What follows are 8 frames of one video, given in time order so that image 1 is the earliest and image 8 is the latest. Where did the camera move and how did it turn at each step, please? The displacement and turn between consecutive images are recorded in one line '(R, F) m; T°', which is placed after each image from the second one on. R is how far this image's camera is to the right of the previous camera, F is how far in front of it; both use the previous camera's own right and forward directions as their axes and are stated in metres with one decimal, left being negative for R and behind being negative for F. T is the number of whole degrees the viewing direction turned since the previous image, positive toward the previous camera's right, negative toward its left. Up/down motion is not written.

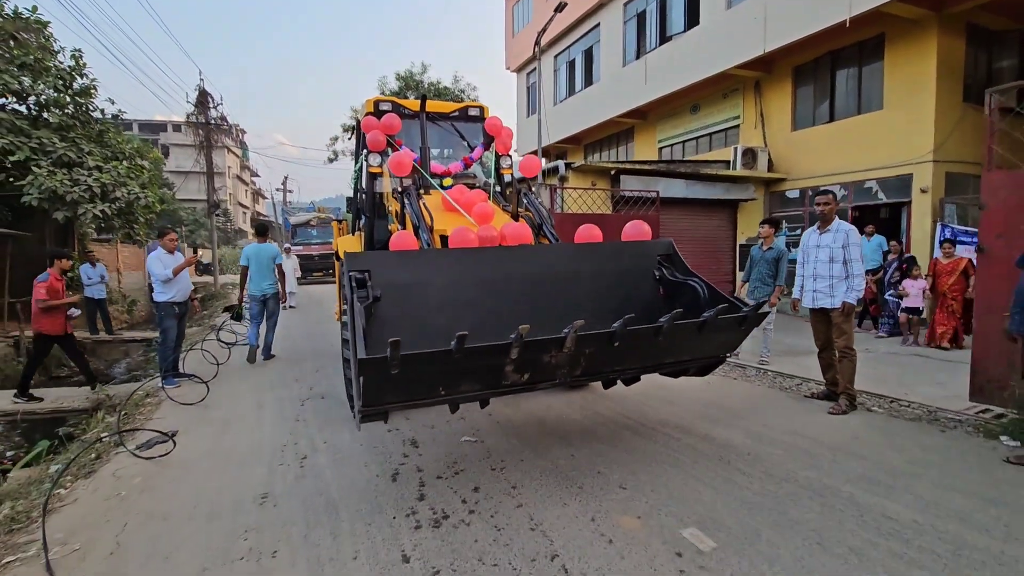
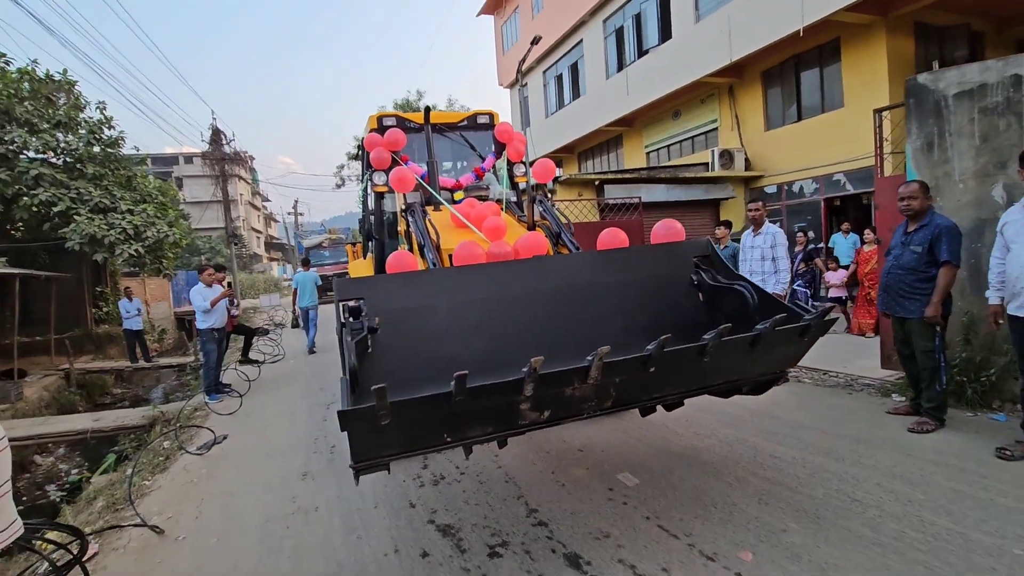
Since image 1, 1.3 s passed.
(+0.3, -0.8) m; -1°
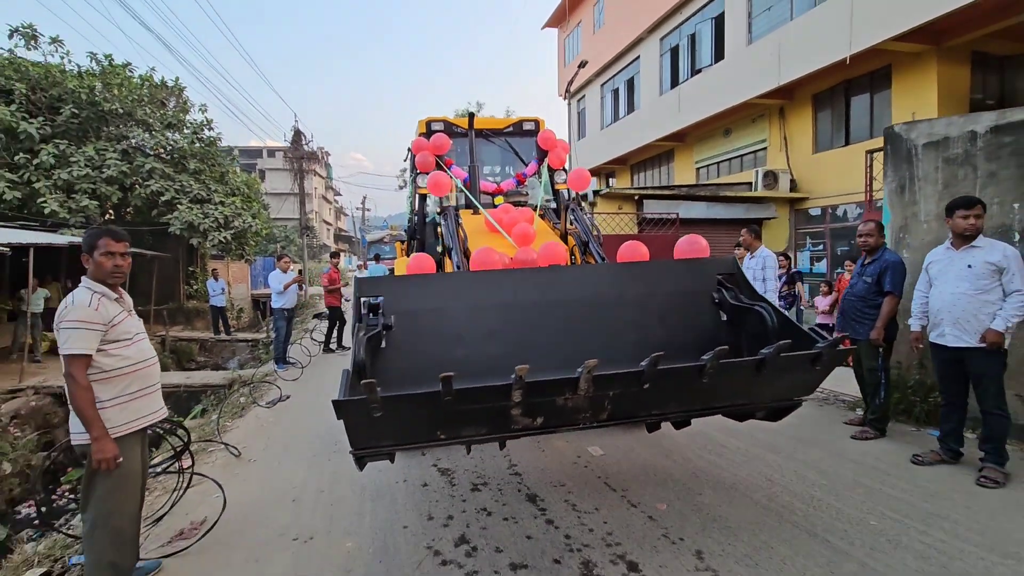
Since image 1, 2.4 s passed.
(+0.4, -0.8) m; -6°
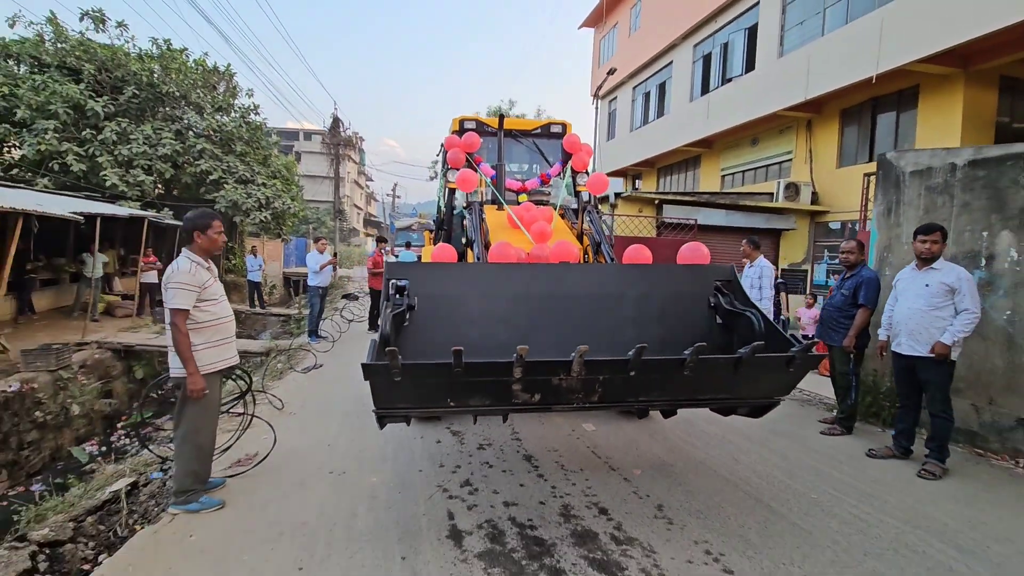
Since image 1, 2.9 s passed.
(+0.1, -0.5) m; -3°
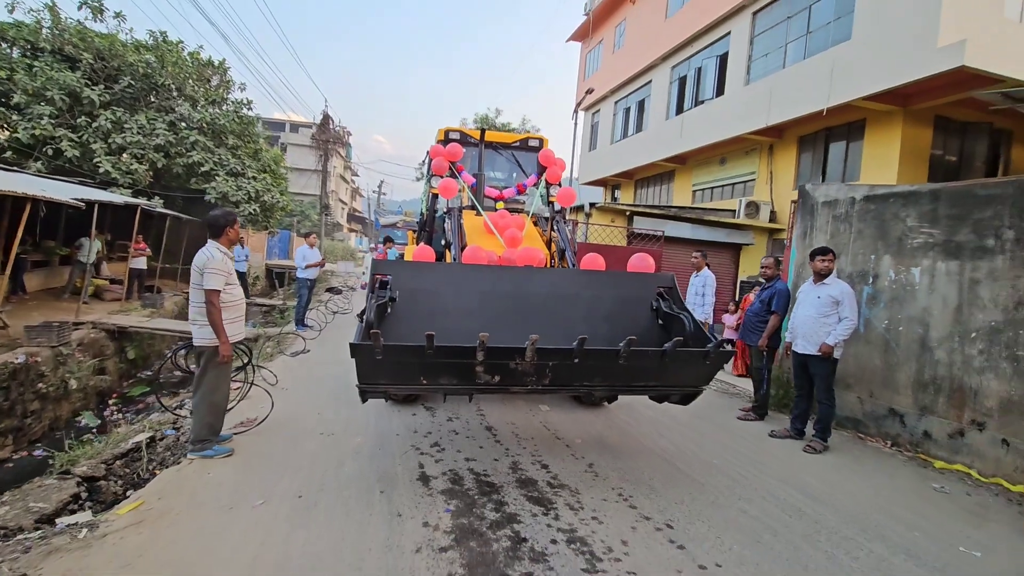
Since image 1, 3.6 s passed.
(+0.1, -0.7) m; +2°
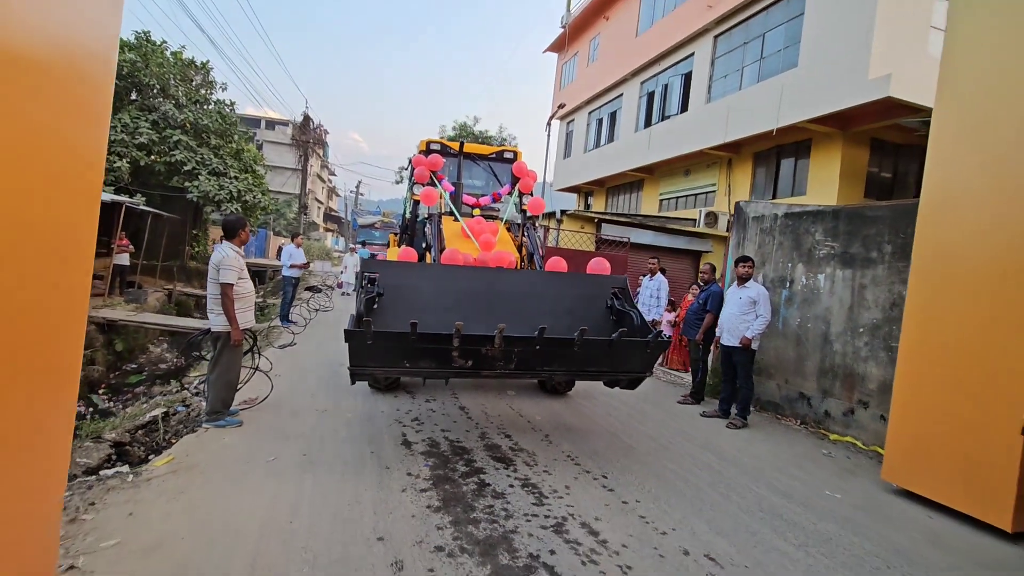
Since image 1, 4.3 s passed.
(+0.1, -0.7) m; +3°
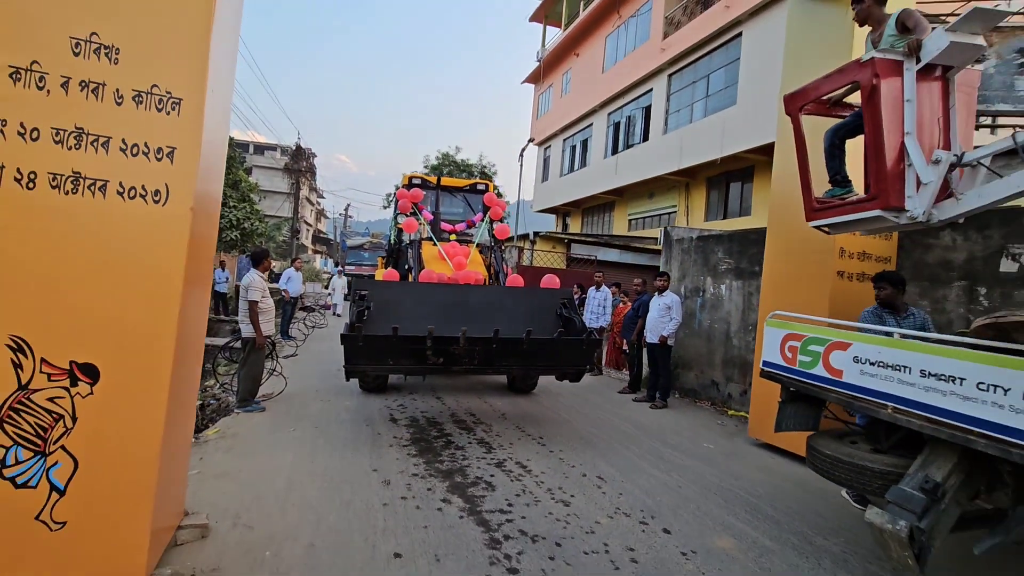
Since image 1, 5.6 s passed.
(+0.3, -1.3) m; +1°
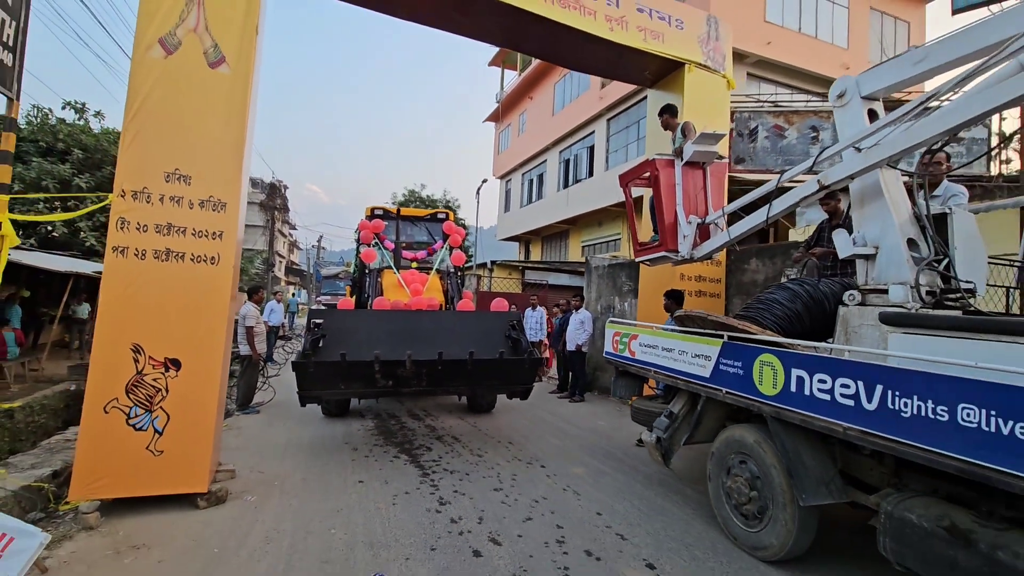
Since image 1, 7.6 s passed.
(+0.5, -1.7) m; +3°
